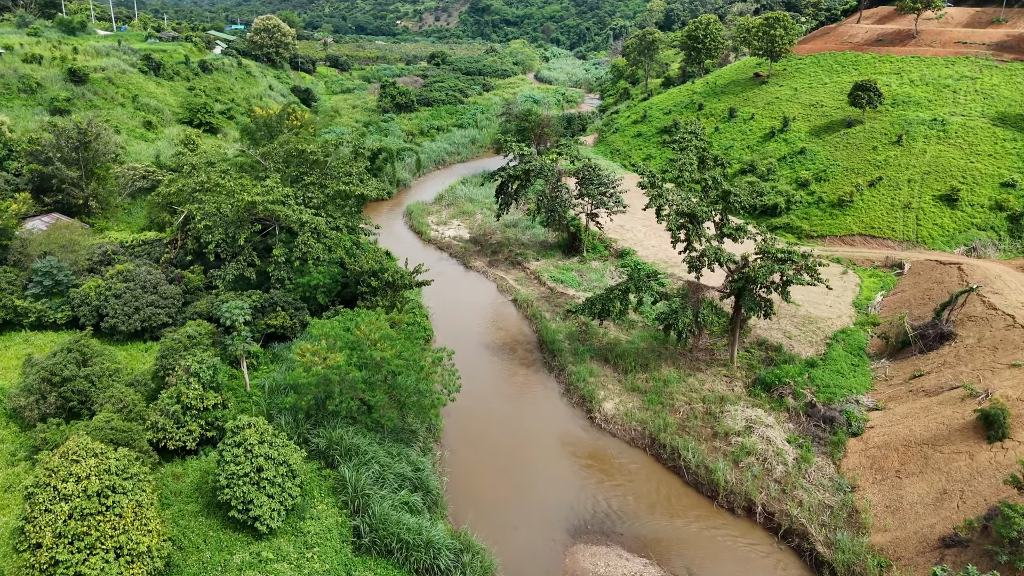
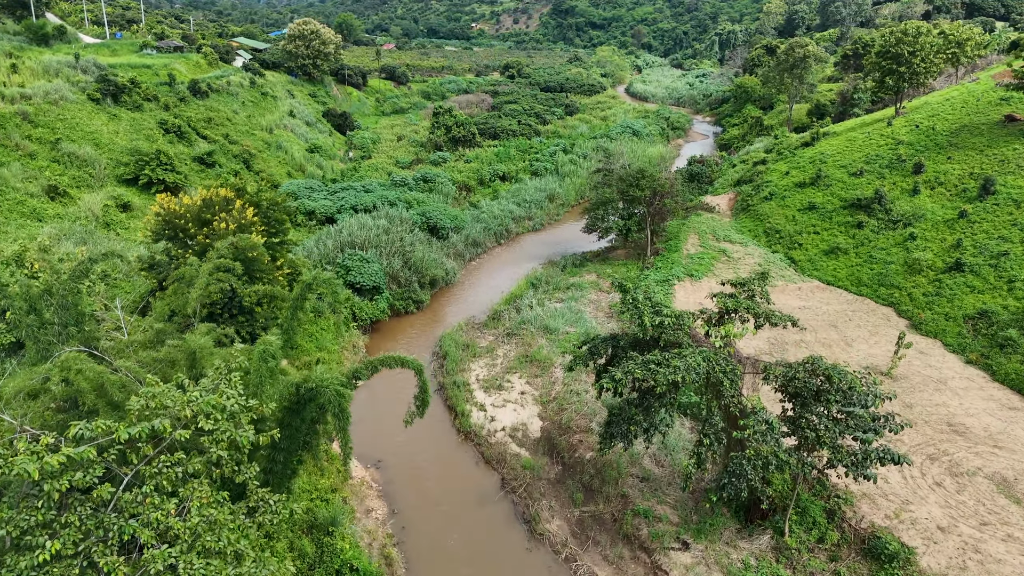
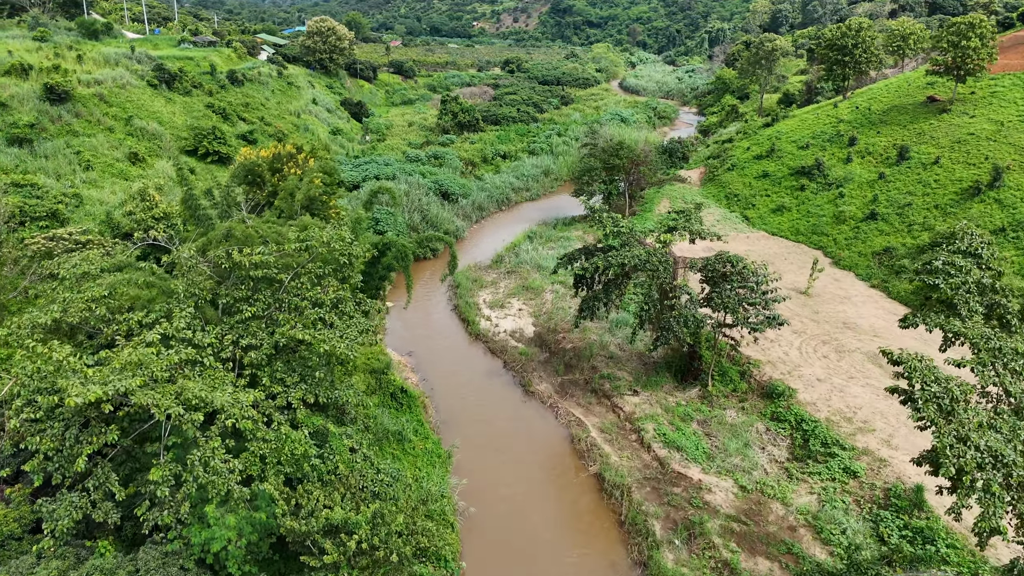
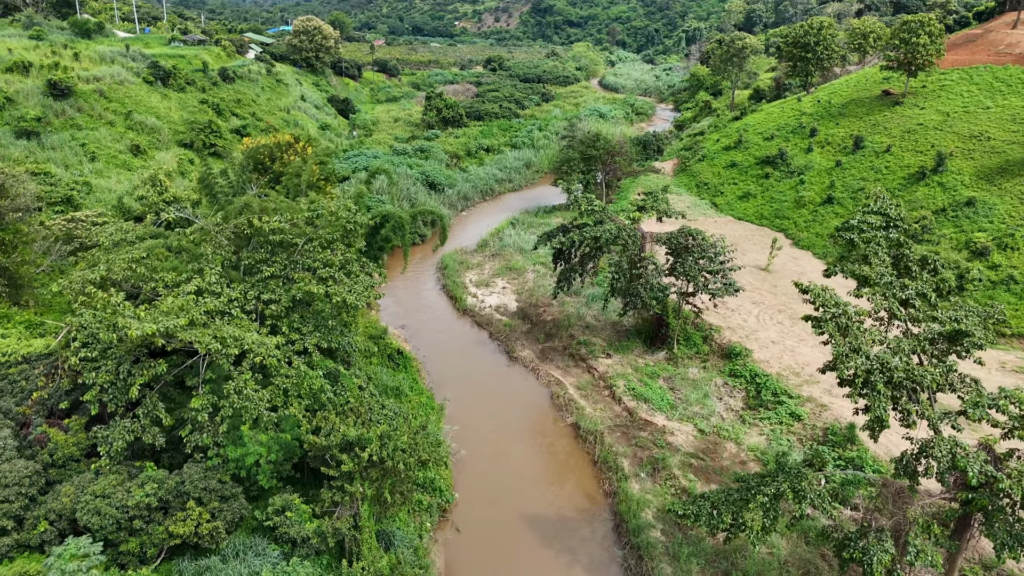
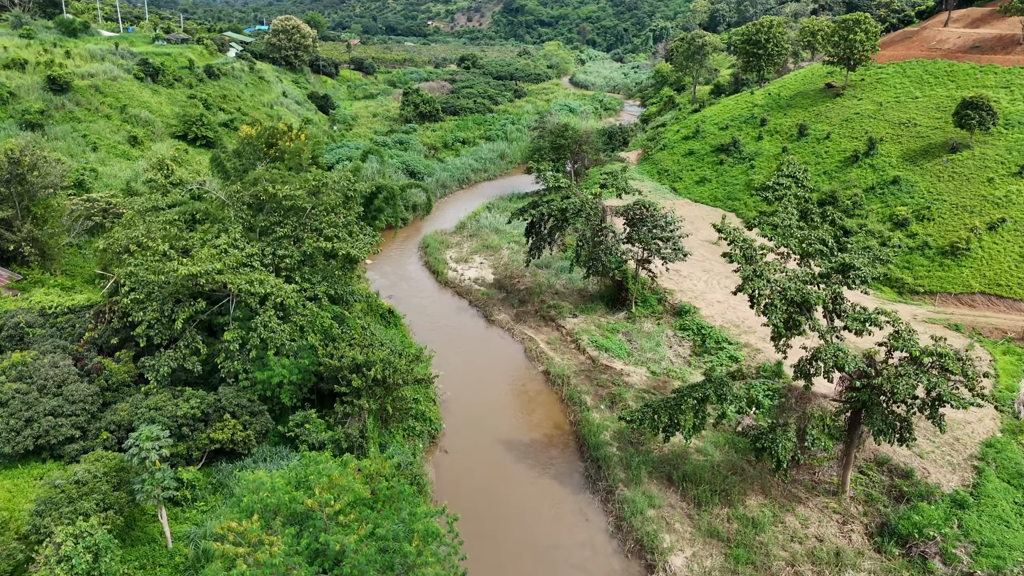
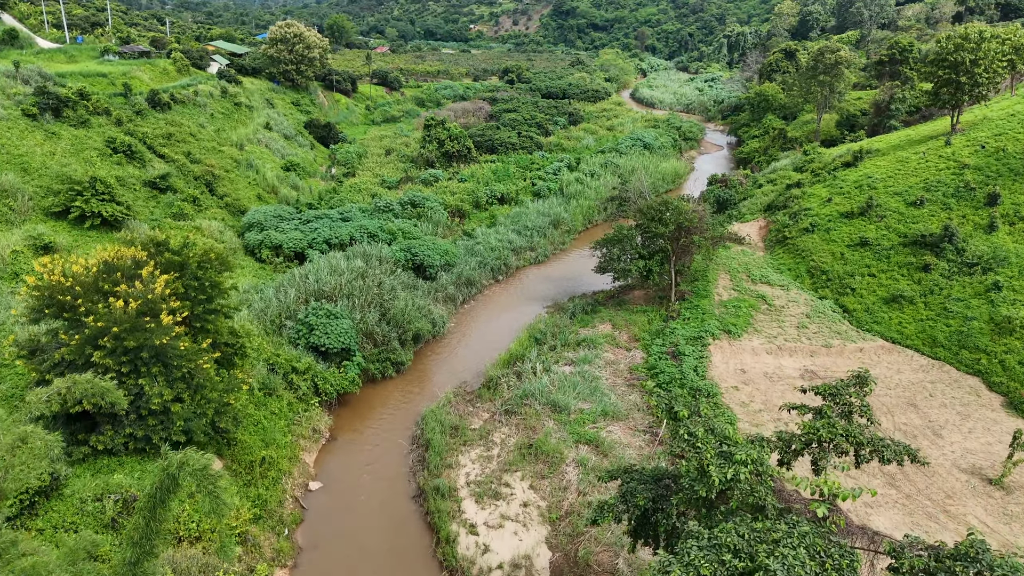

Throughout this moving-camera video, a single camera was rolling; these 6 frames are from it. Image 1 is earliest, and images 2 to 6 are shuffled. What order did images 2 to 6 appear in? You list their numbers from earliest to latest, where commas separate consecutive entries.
5, 4, 3, 2, 6
